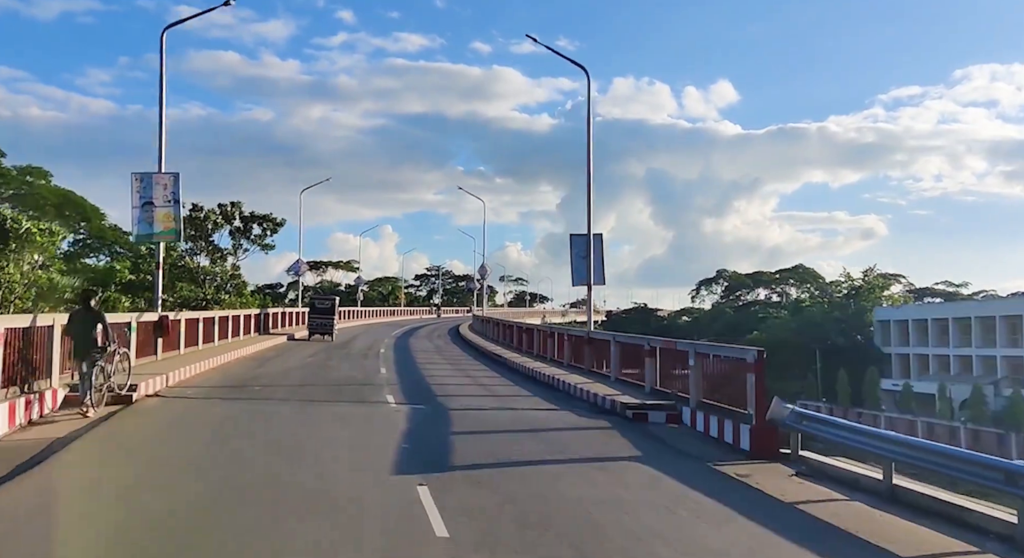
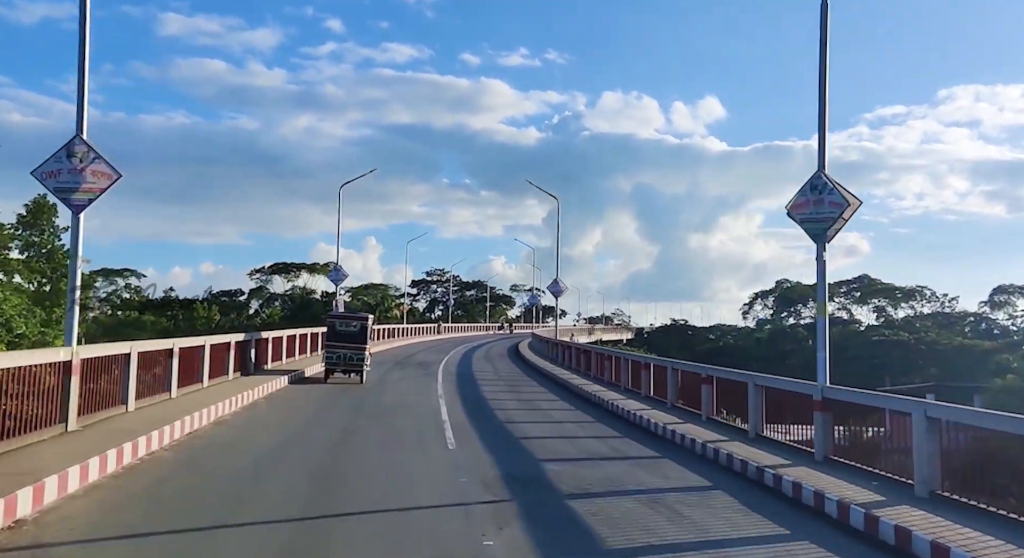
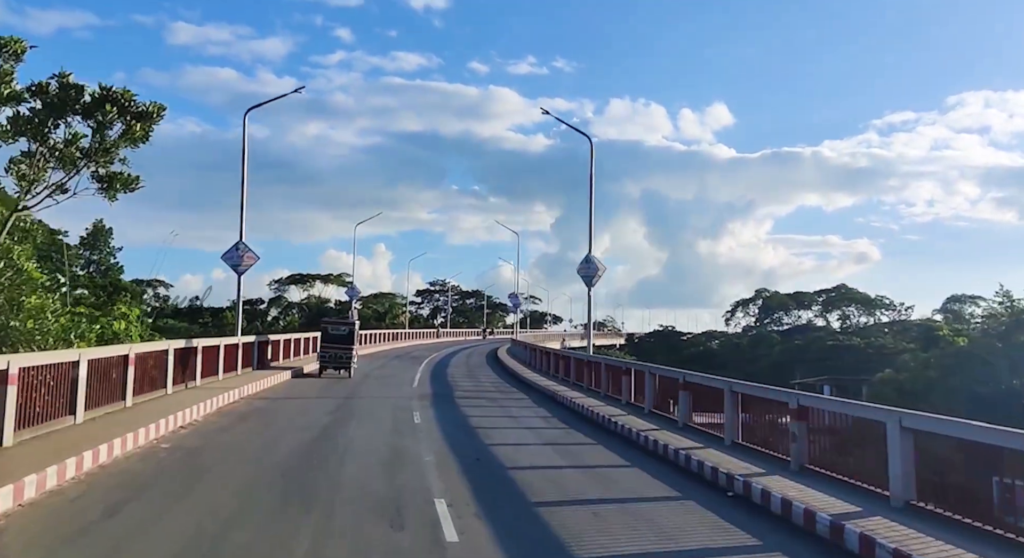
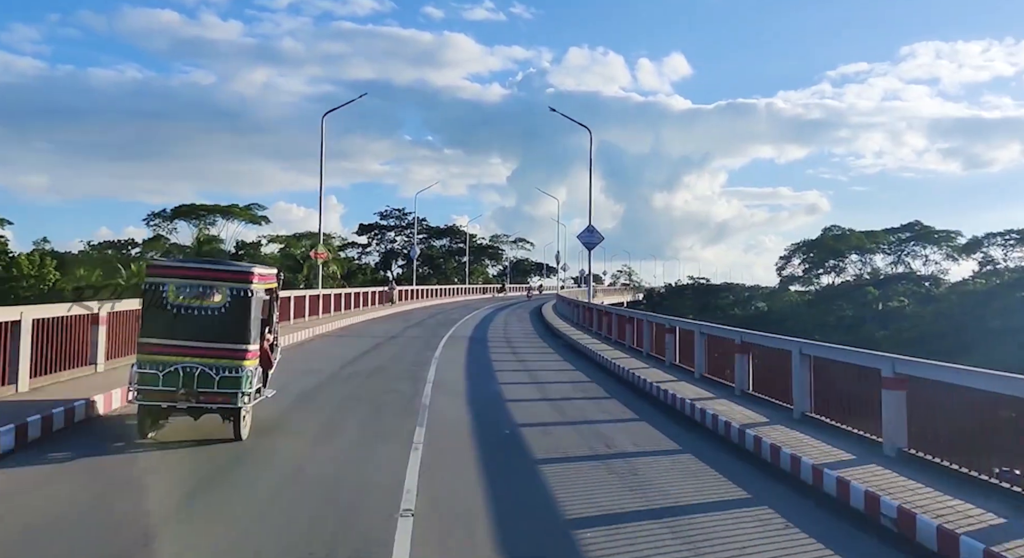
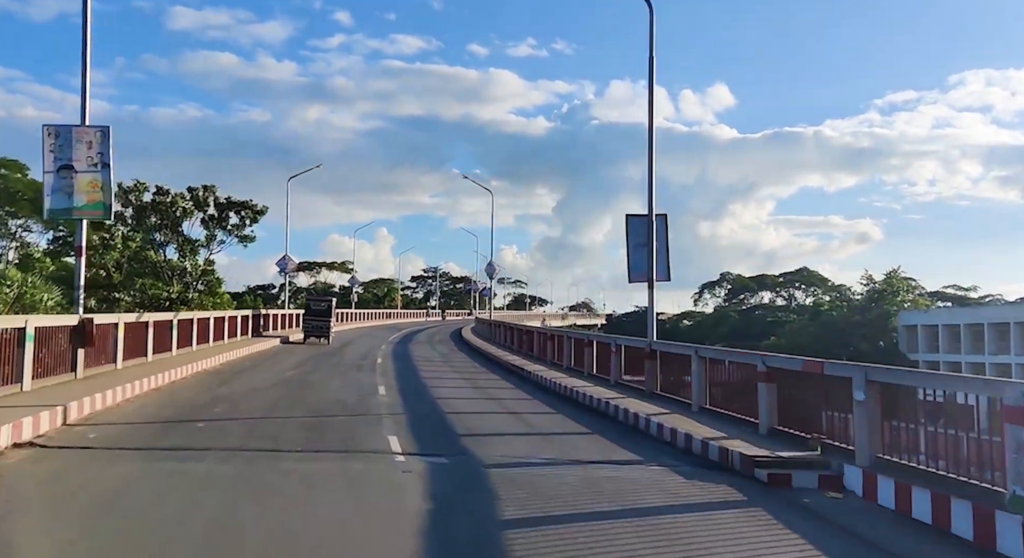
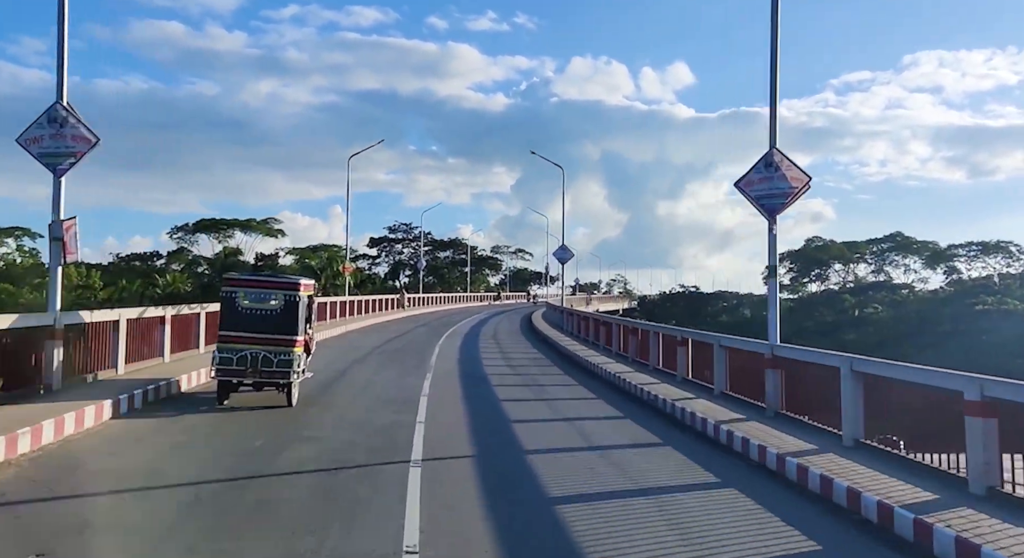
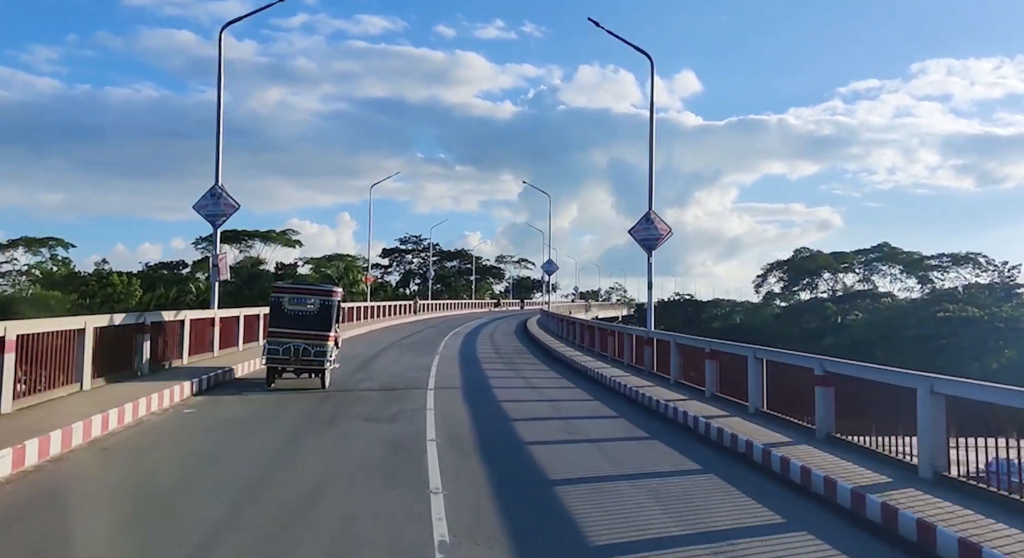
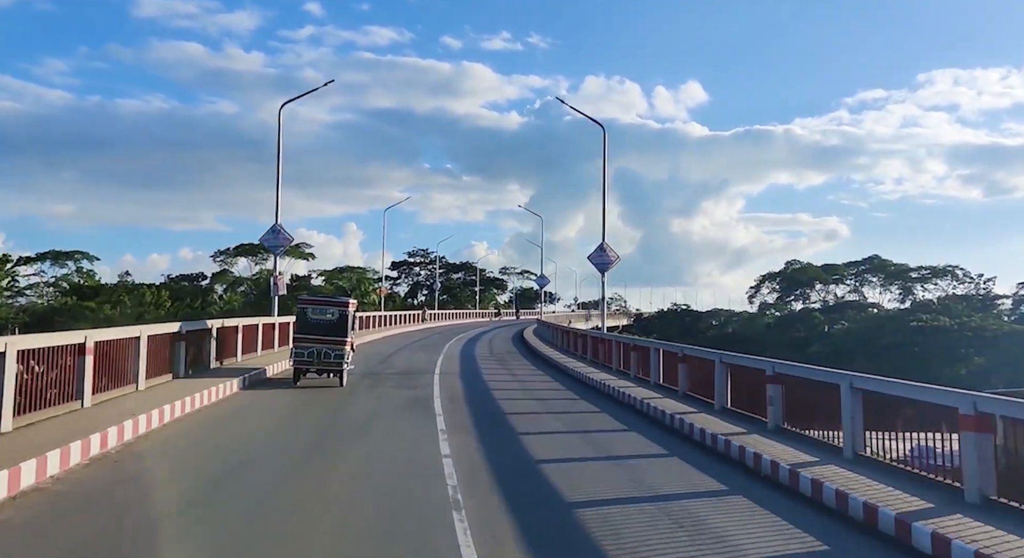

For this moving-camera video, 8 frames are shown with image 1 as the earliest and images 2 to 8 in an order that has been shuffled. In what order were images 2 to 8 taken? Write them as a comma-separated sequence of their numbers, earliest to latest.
5, 3, 2, 8, 7, 6, 4
